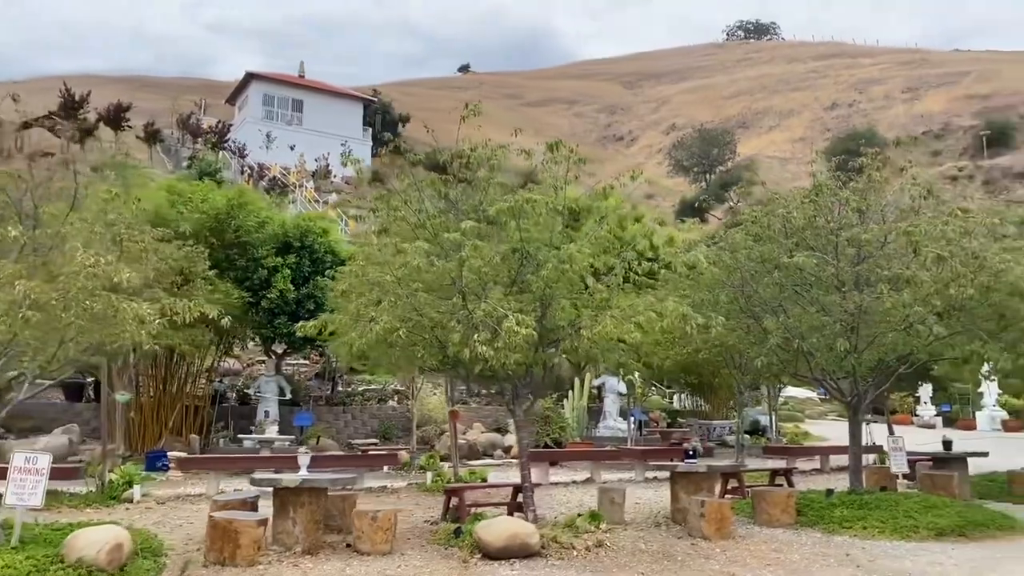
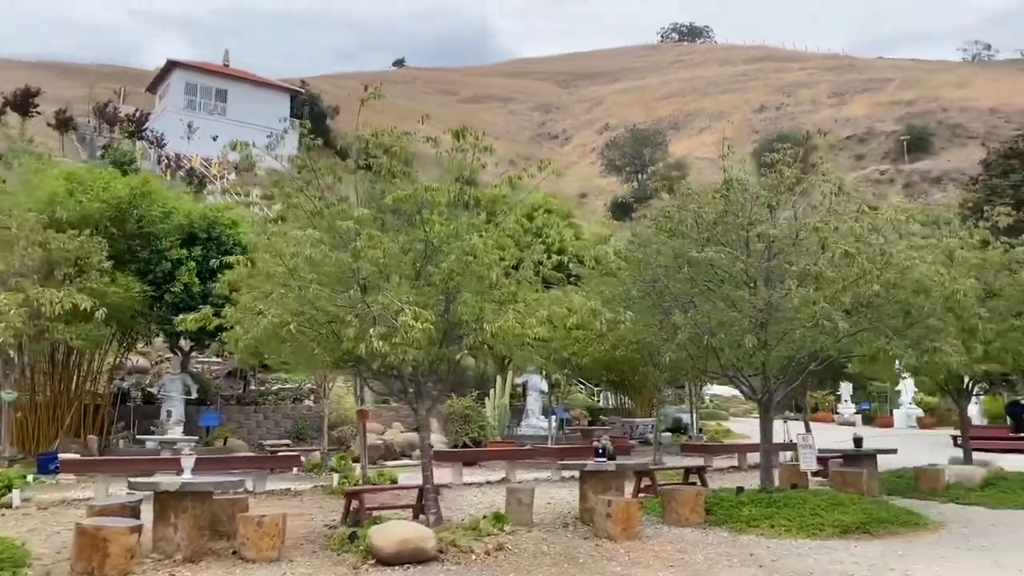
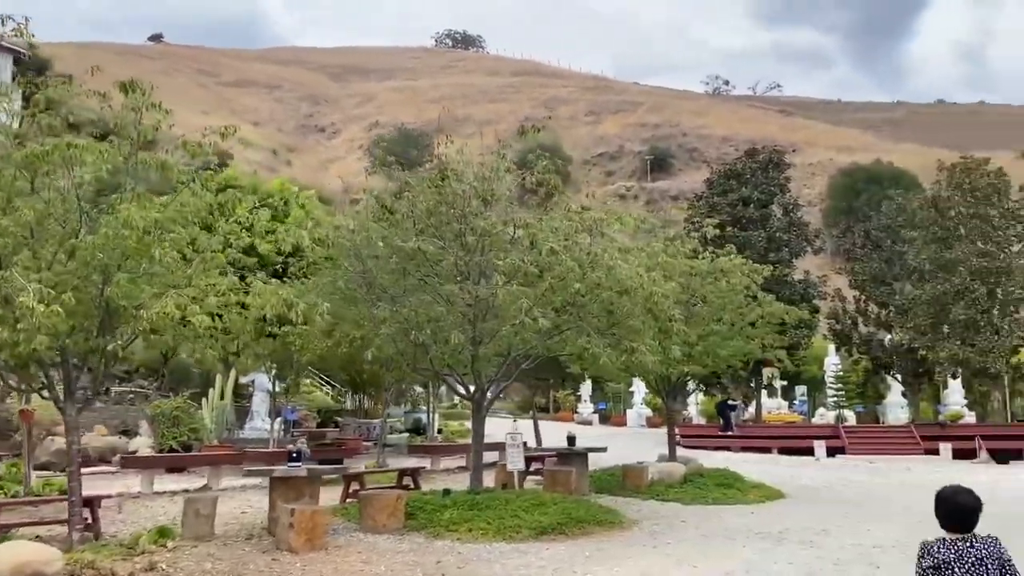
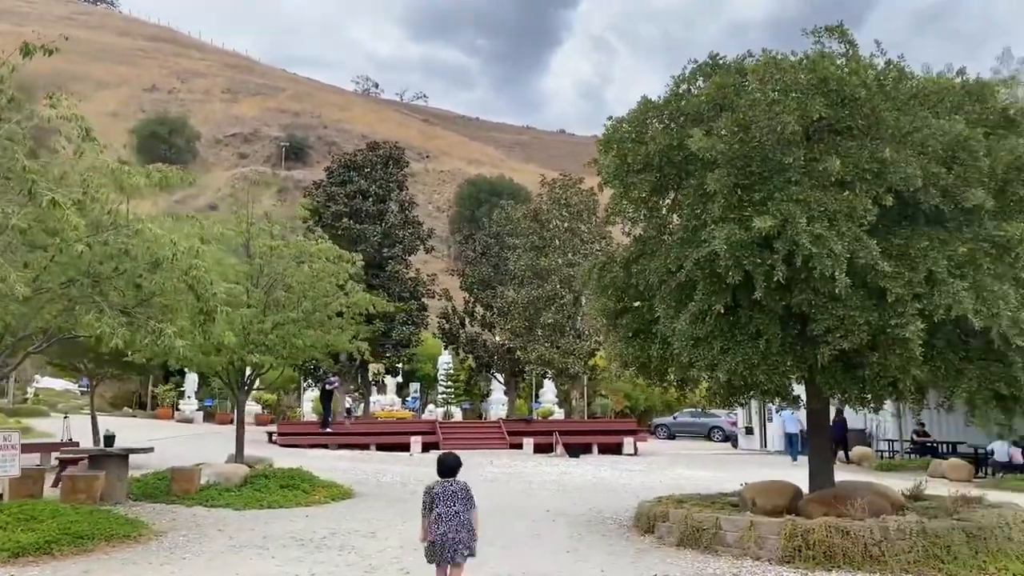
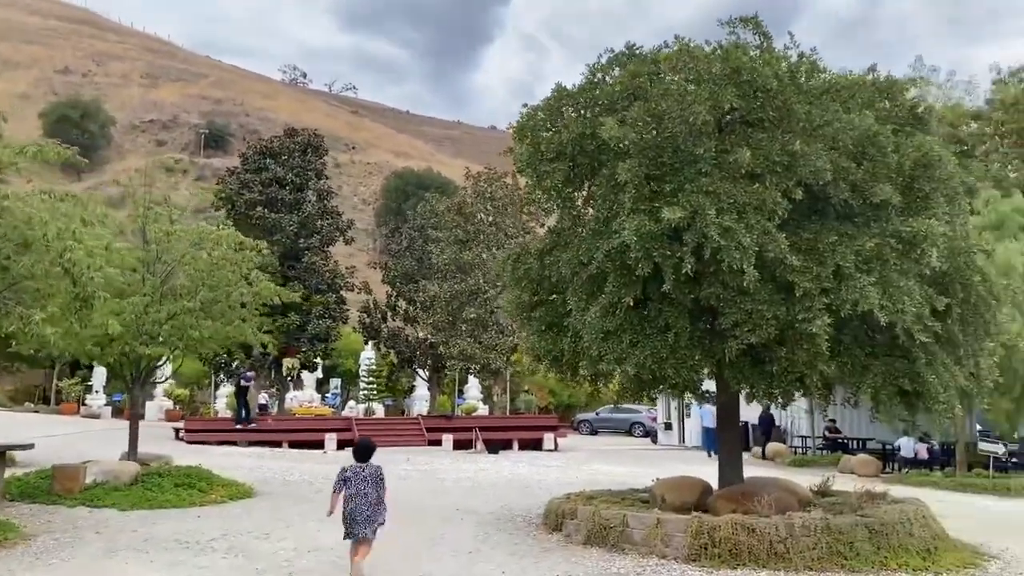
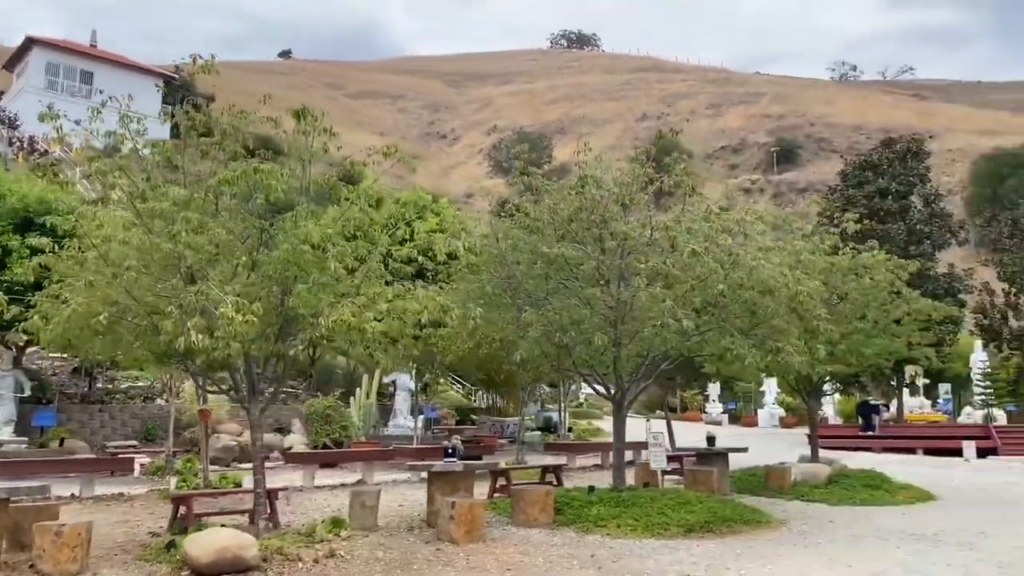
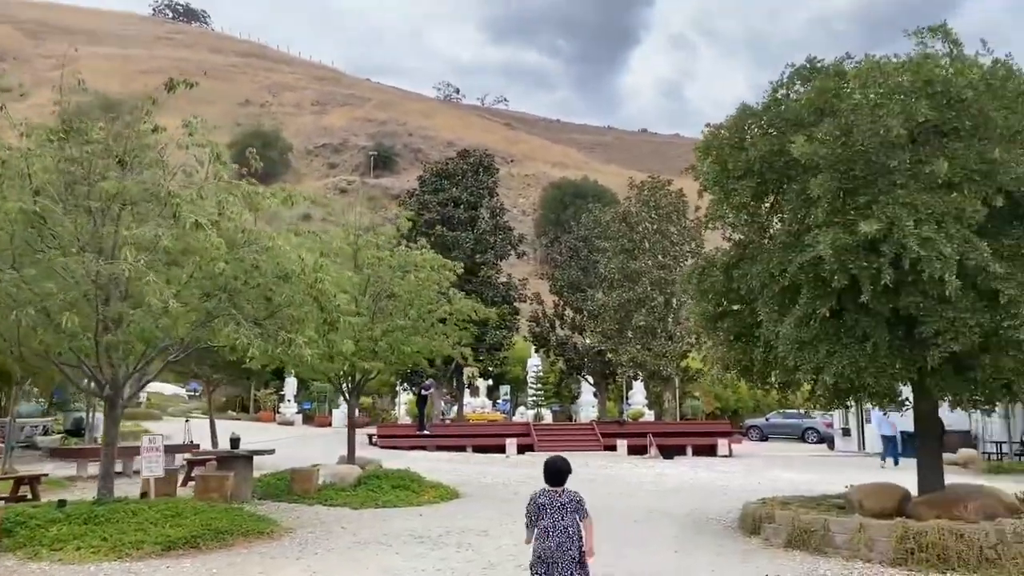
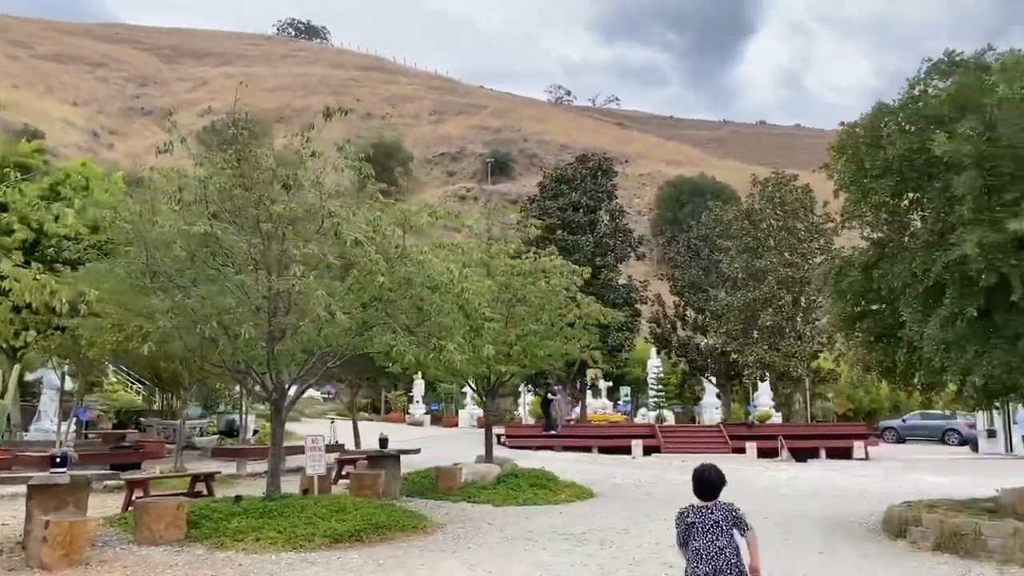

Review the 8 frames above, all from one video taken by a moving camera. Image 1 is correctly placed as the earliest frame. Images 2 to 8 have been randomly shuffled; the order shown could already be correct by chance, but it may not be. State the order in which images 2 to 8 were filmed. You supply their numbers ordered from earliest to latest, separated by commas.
2, 6, 3, 8, 7, 4, 5
